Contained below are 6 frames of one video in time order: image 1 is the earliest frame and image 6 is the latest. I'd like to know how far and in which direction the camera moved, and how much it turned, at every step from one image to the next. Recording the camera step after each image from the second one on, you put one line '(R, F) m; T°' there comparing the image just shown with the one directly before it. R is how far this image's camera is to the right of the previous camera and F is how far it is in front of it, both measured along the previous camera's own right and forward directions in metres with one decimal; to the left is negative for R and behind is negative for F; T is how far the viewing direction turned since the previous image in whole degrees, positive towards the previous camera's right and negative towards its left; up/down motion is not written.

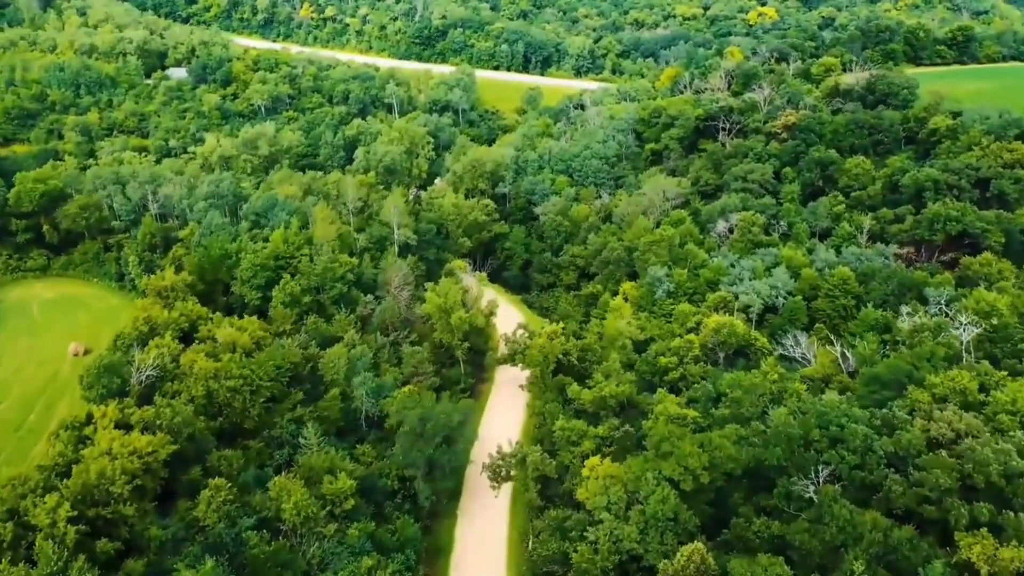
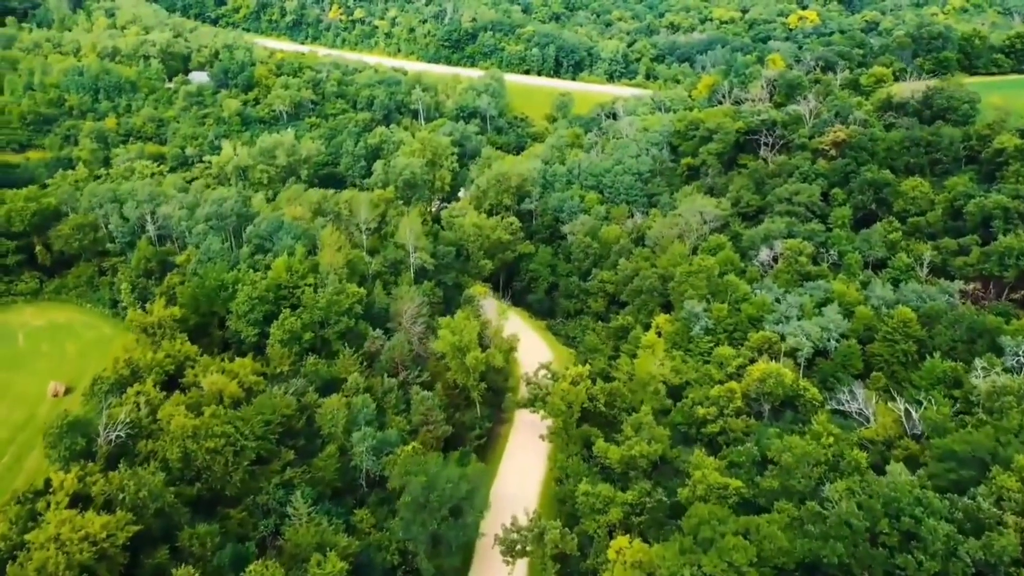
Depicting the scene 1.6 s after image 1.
(+0.5, +5.5) m; -2°
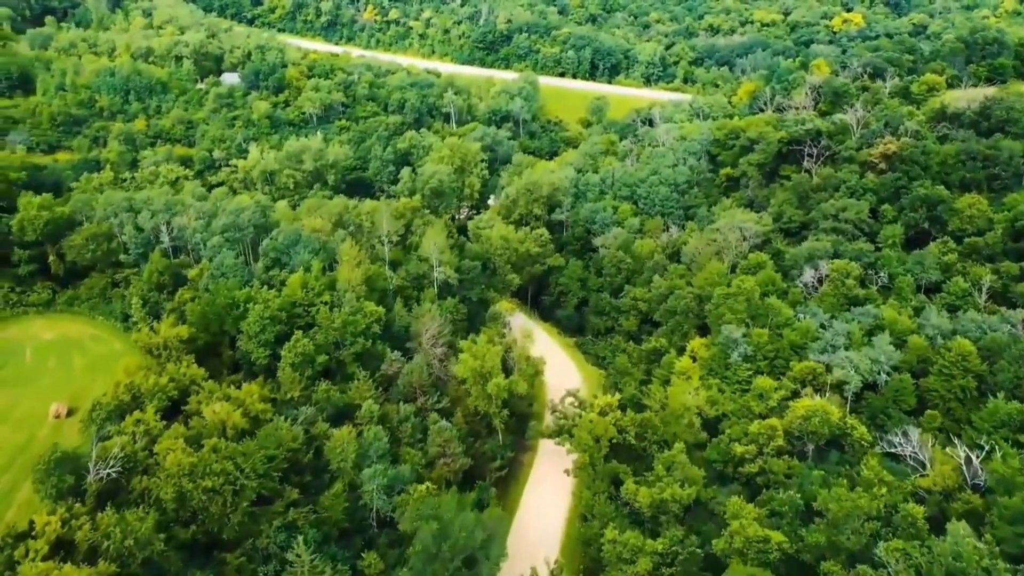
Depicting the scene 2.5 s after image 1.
(+0.4, +3.2) m; -2°
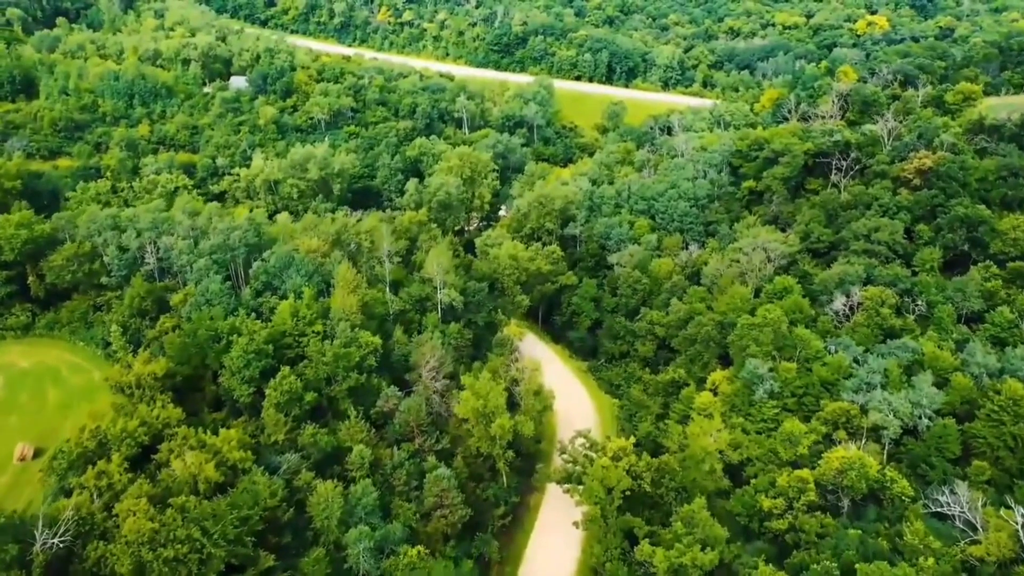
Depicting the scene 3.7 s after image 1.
(+0.5, +4.2) m; -1°
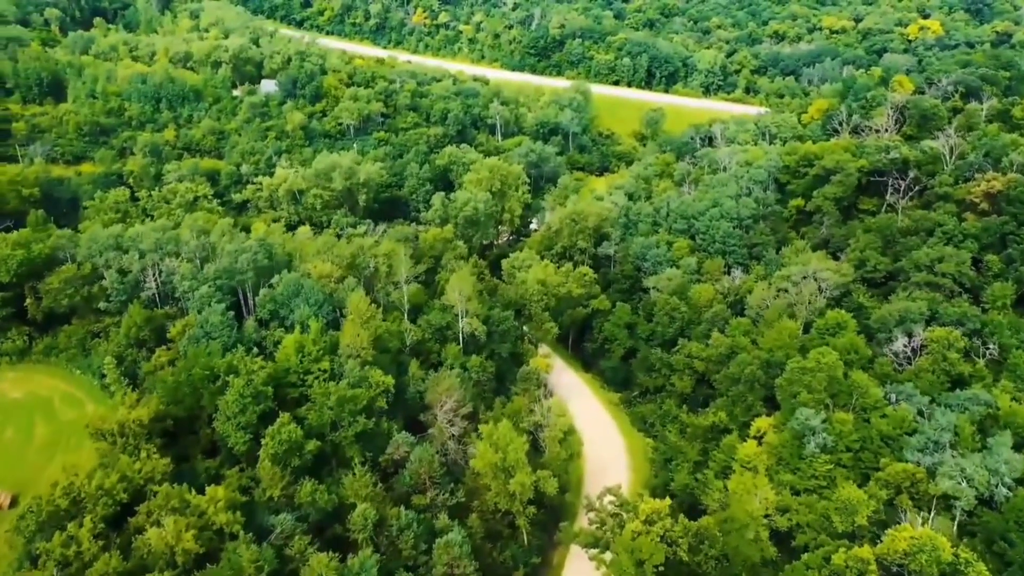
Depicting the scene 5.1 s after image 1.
(+0.5, +4.7) m; -2°
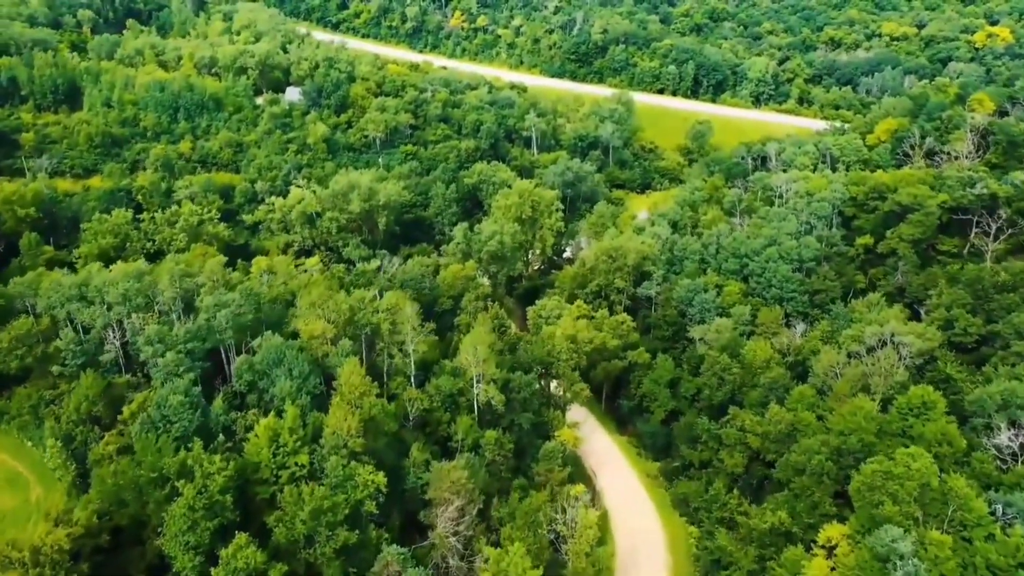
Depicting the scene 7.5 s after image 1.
(+0.8, +8.4) m; -3°
